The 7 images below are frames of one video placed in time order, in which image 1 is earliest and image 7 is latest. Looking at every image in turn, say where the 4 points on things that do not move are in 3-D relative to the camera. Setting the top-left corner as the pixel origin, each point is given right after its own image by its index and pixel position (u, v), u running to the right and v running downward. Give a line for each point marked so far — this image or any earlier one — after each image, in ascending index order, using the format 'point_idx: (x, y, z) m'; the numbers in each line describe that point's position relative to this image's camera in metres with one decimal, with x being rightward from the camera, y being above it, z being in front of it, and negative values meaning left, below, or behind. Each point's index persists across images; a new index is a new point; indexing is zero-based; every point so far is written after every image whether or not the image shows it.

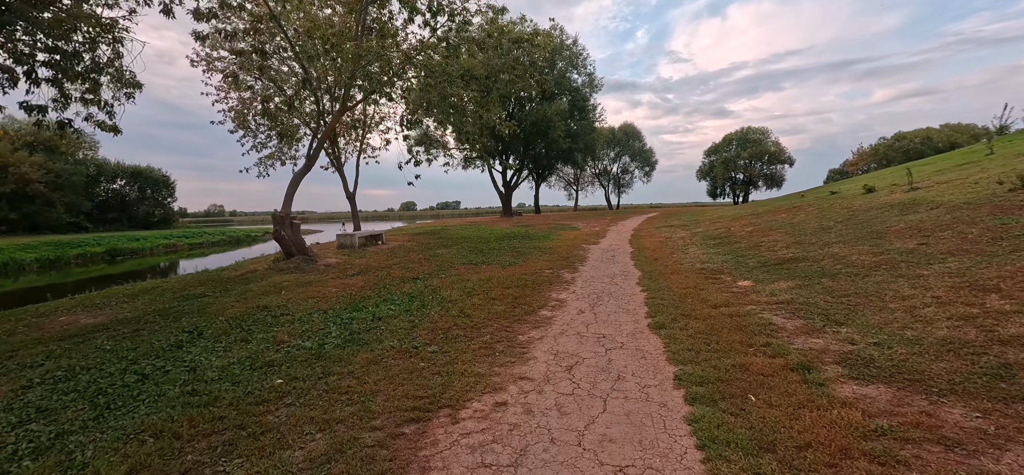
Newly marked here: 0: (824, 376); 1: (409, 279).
0: (+2.8, -1.3, +3.7) m
1: (-2.4, -1.0, +9.7) m
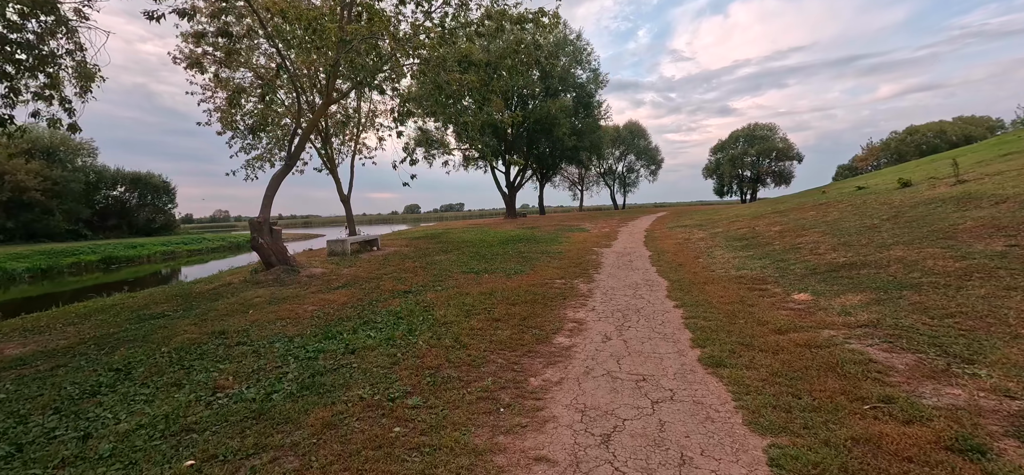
0: (+2.9, -1.3, +2.4) m
1: (-2.3, -1.1, +8.4) m
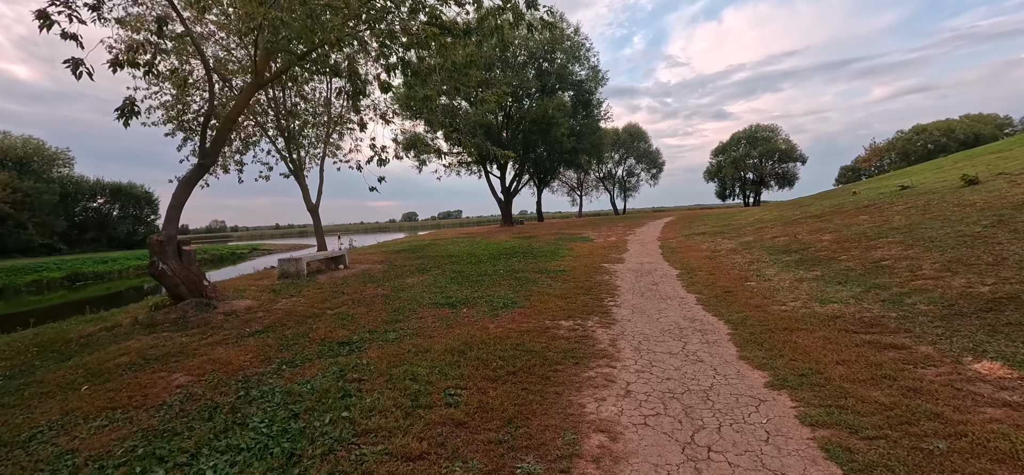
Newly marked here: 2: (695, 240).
0: (+2.7, -1.5, -0.3) m
1: (-2.5, -1.5, +5.7) m
2: (+7.5, -0.1, +17.1) m
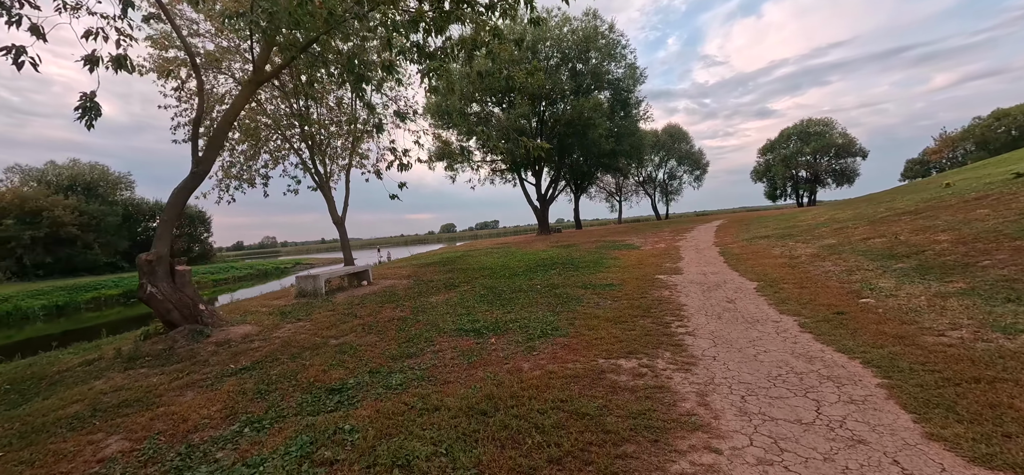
0: (+2.6, -1.4, -2.1) m
1: (-2.1, -1.7, +4.3) m
2: (+8.9, -0.2, +14.8) m
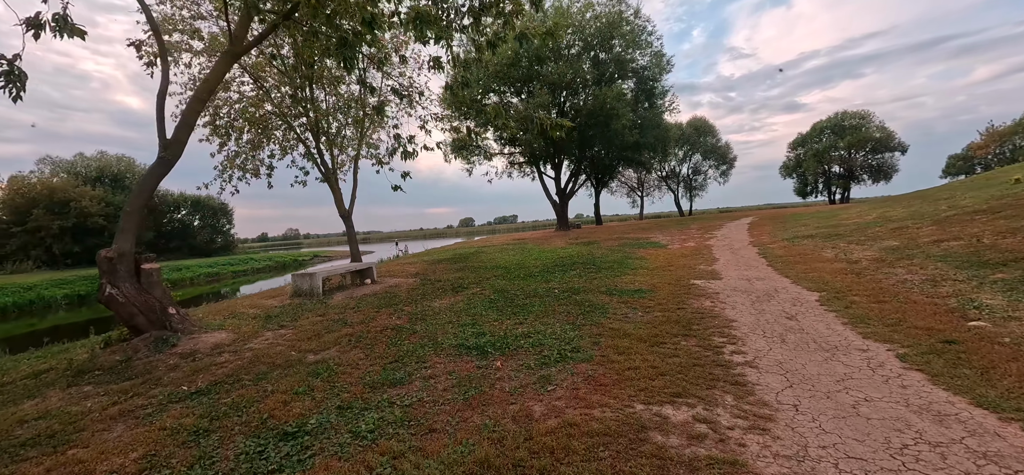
0: (+2.3, -1.6, -3.3) m
1: (-2.0, -1.7, +3.3) m
2: (+9.4, -0.2, +13.3) m
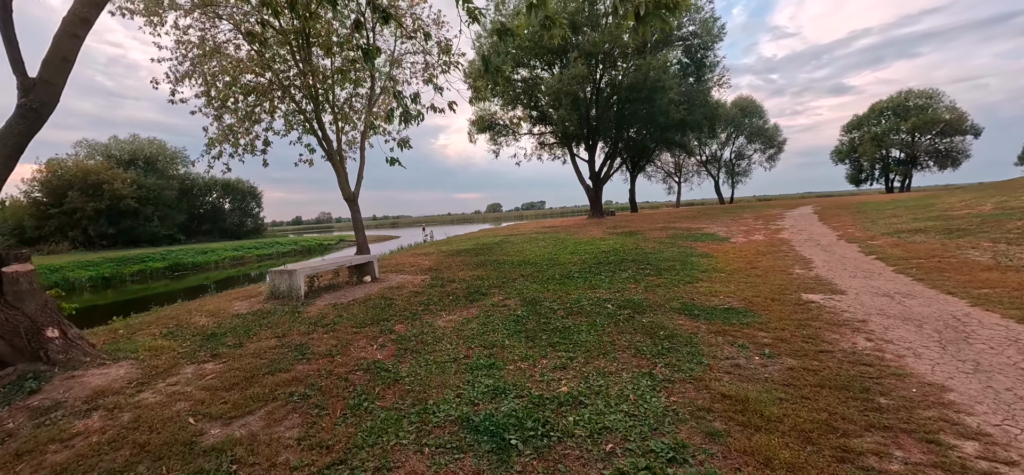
0: (+2.1, -1.9, -5.8) m
1: (-1.9, -1.7, +1.1) m
2: (+10.2, -0.1, +10.2) m
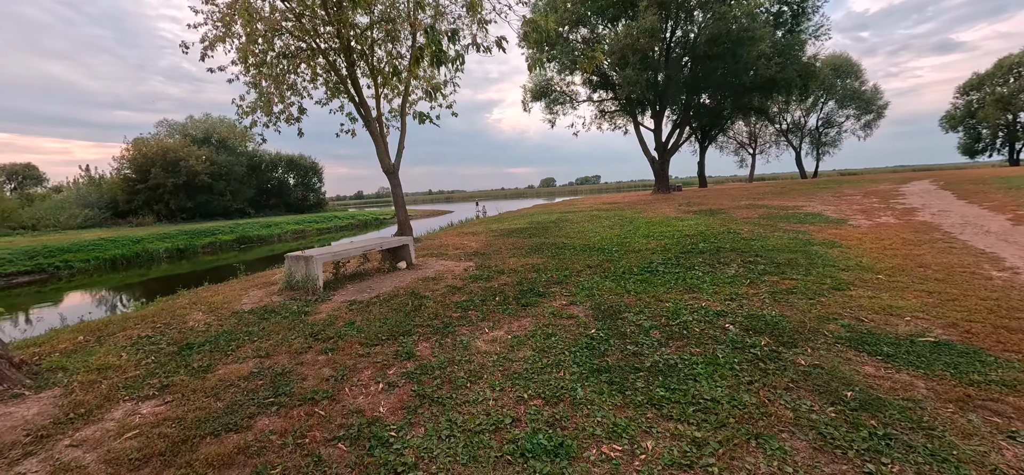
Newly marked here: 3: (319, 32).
0: (+1.3, -2.5, -7.7) m
1: (-1.8, -1.8, -0.4) m
2: (+11.3, +0.1, +7.1) m
3: (-6.0, +6.3, +12.7) m
